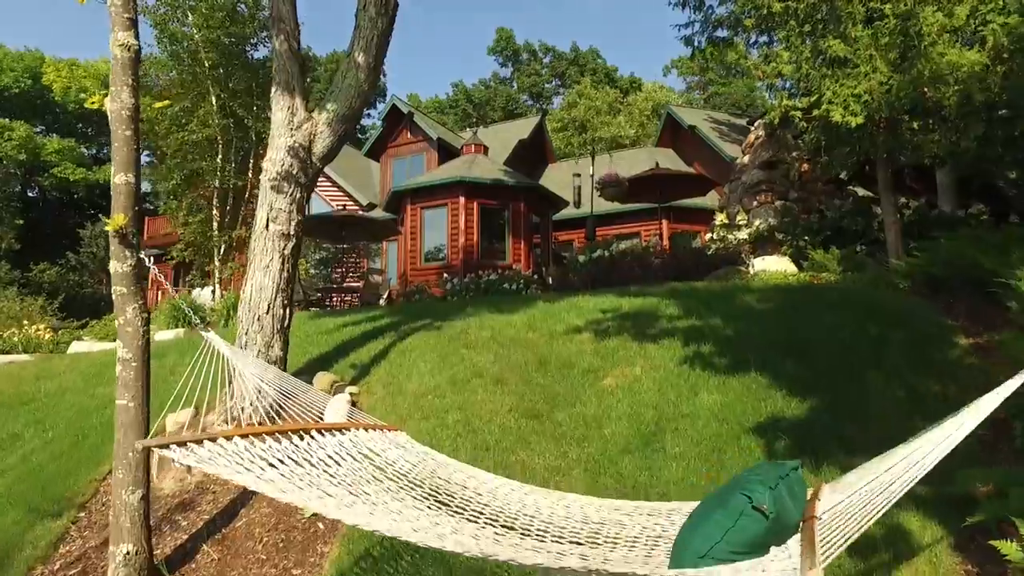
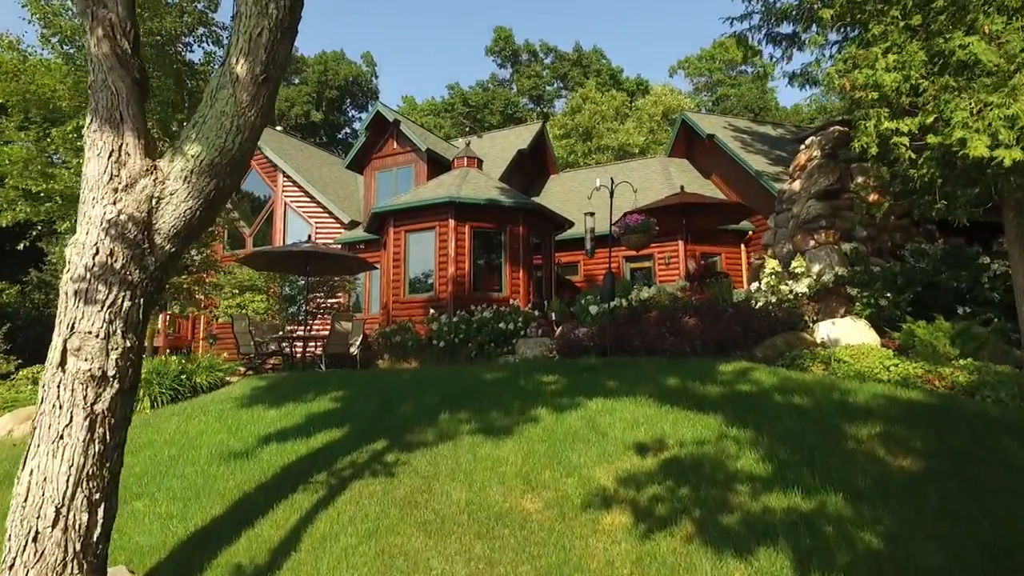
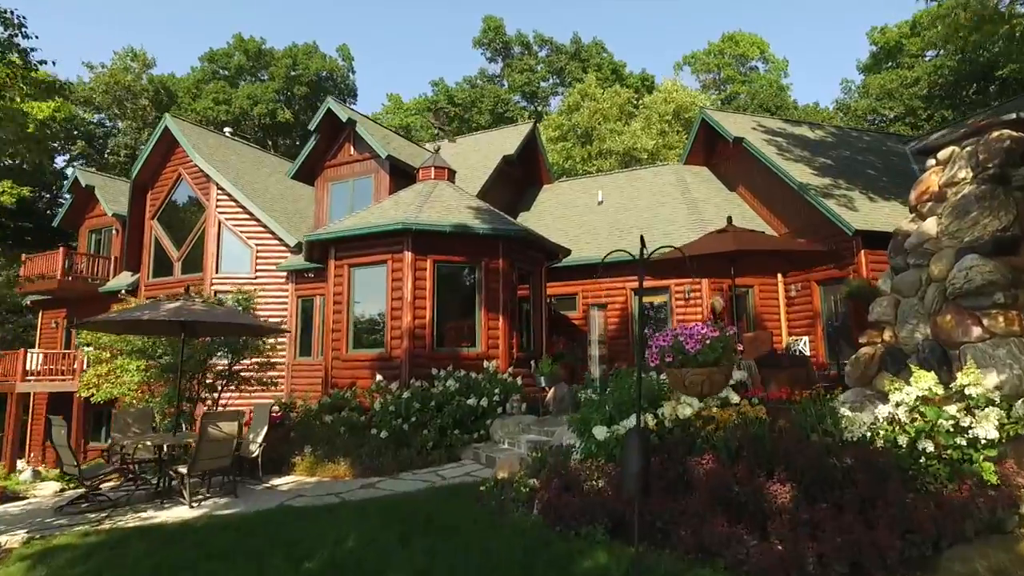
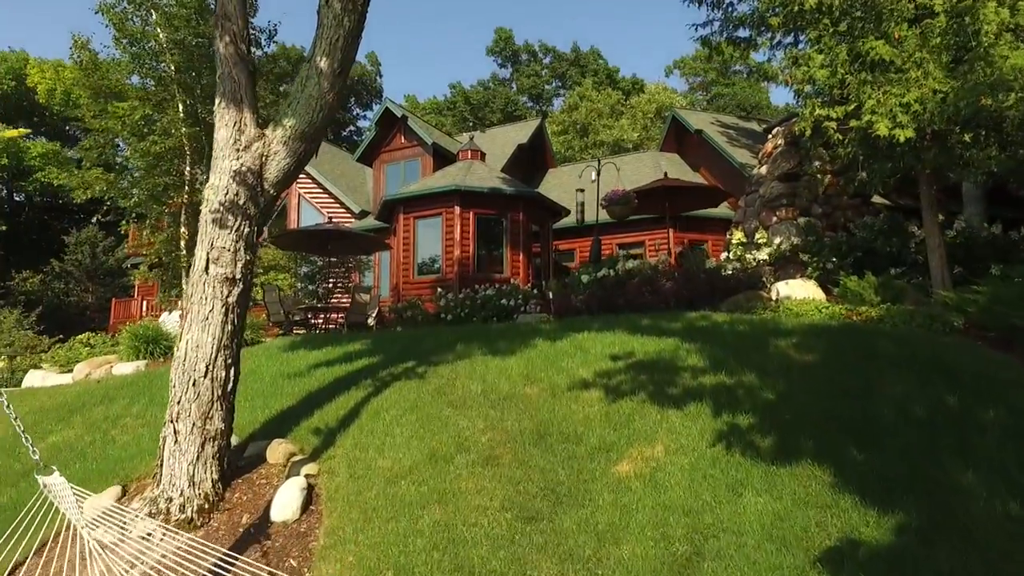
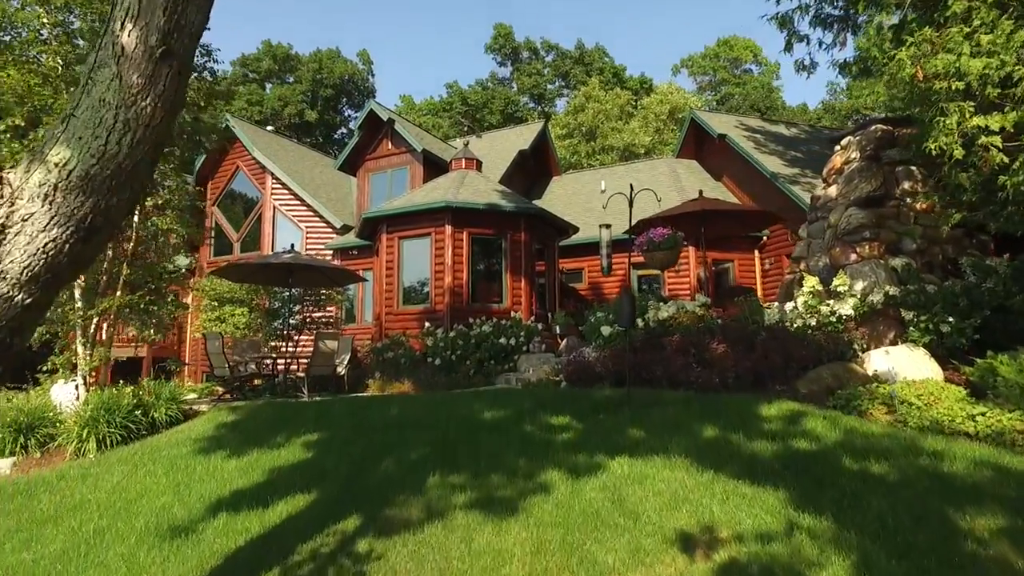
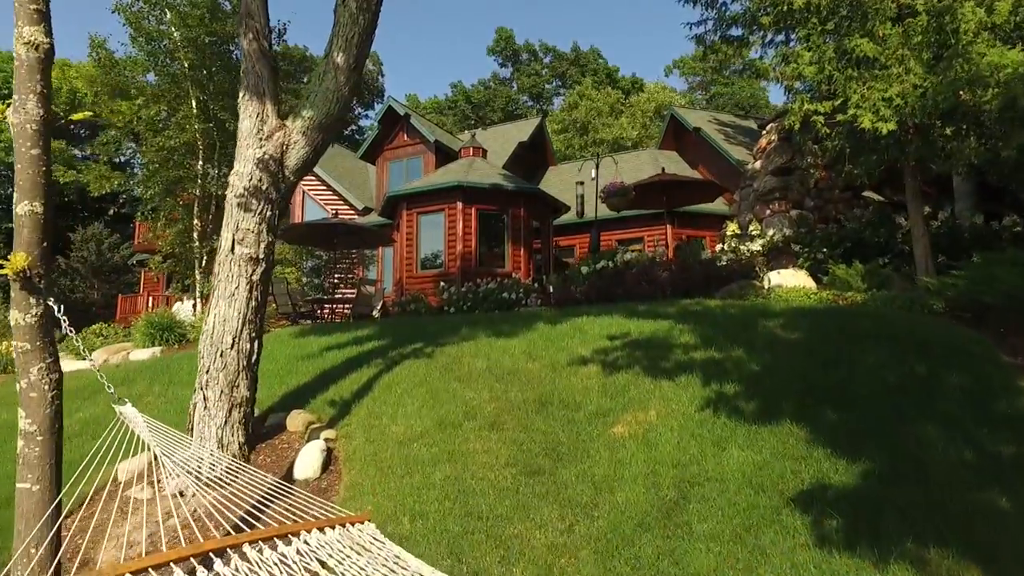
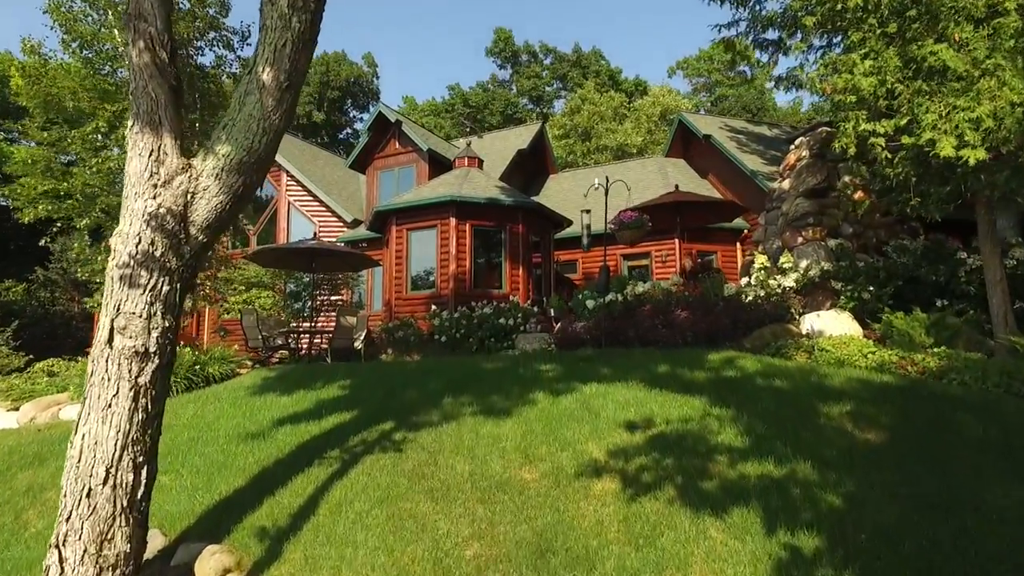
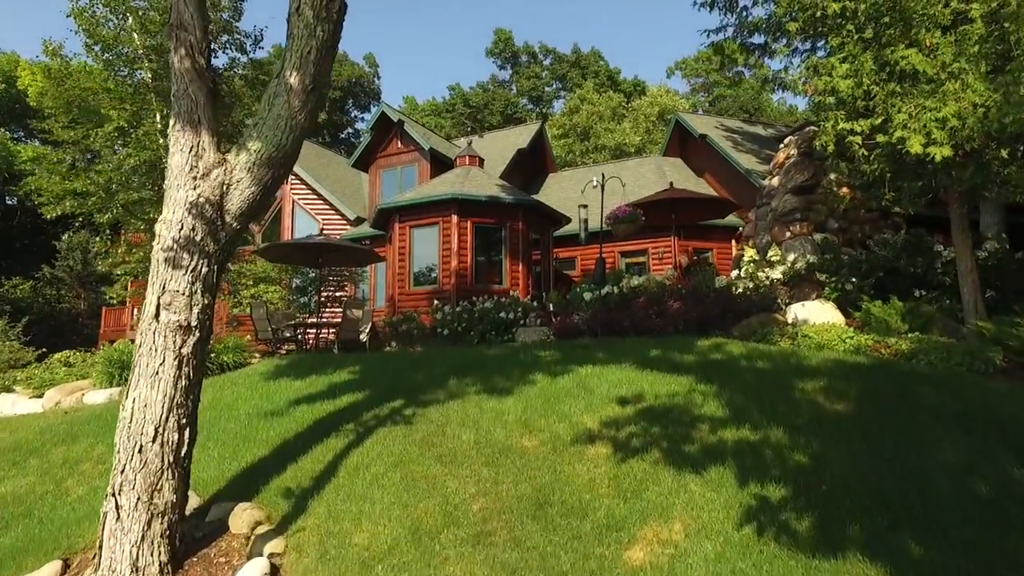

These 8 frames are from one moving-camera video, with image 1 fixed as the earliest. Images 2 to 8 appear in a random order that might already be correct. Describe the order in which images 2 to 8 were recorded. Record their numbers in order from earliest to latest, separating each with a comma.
6, 4, 8, 7, 2, 5, 3
